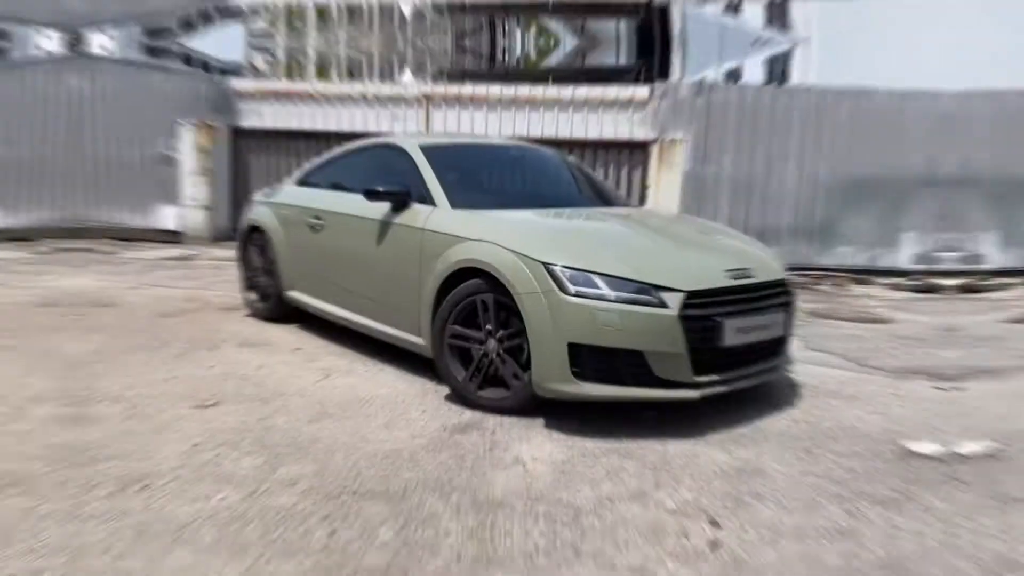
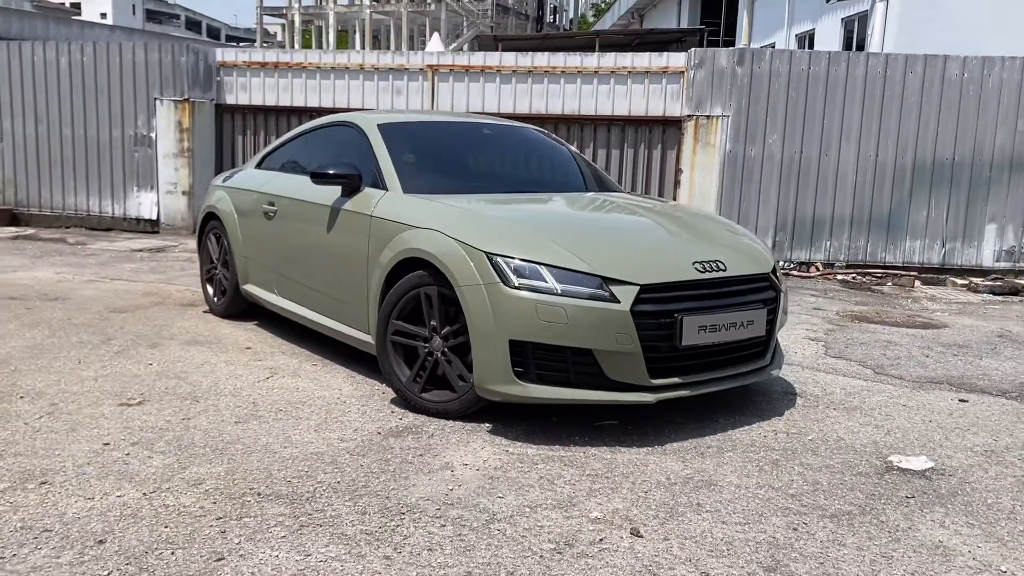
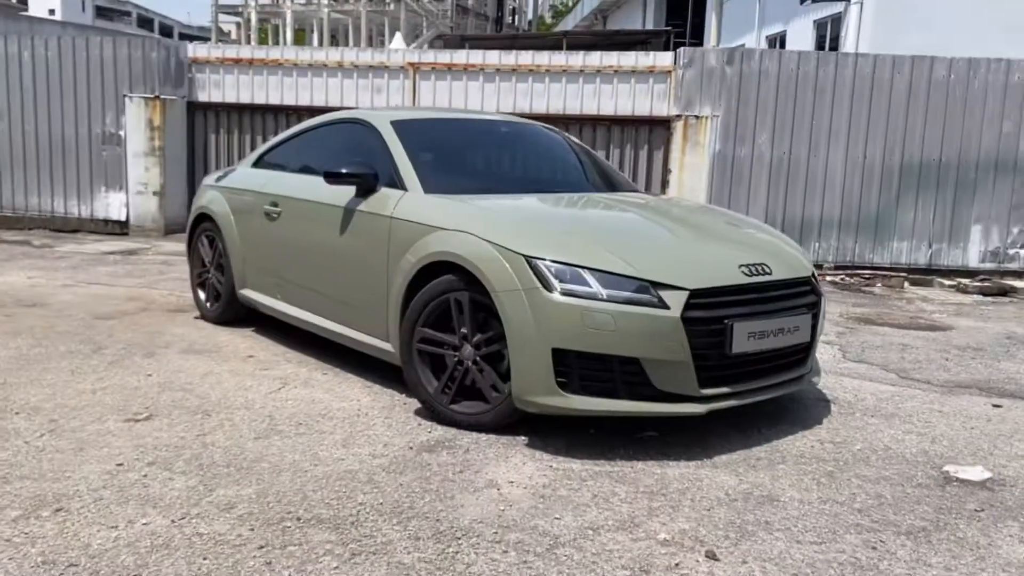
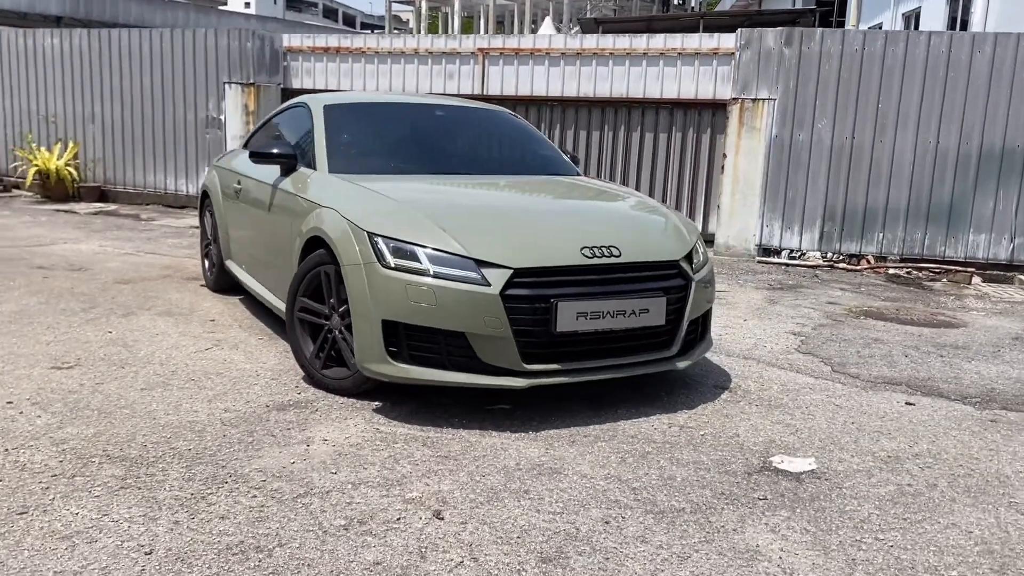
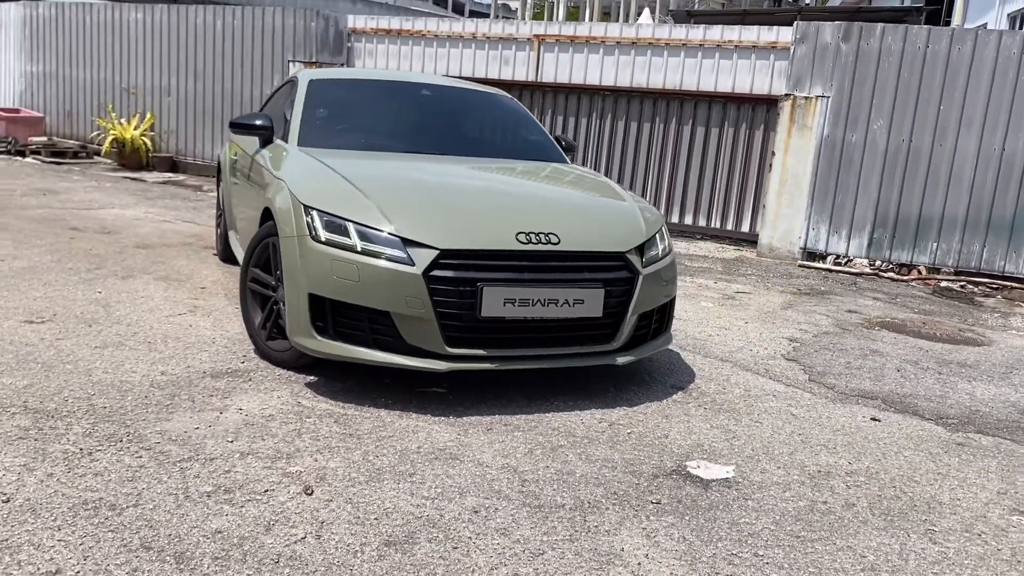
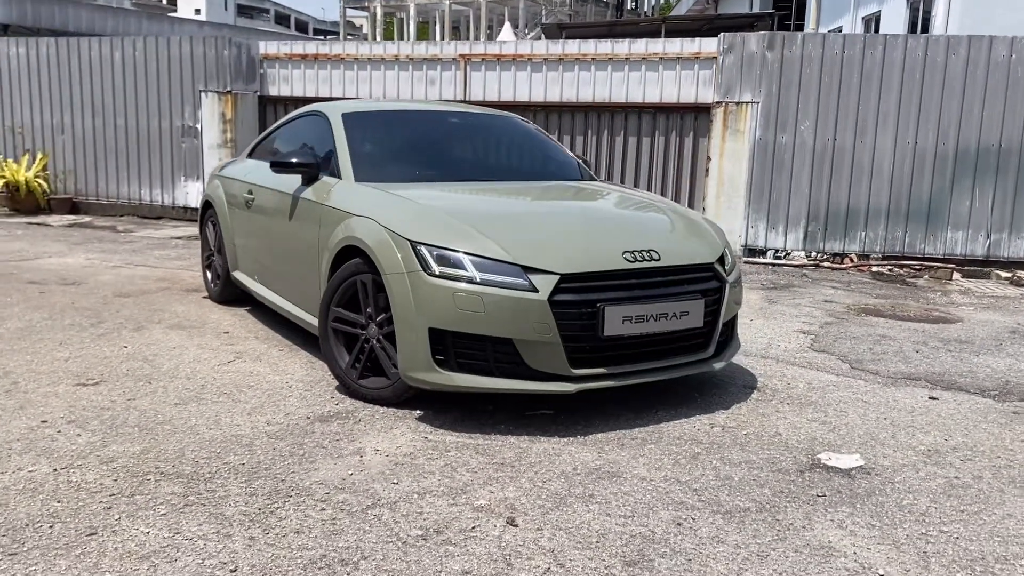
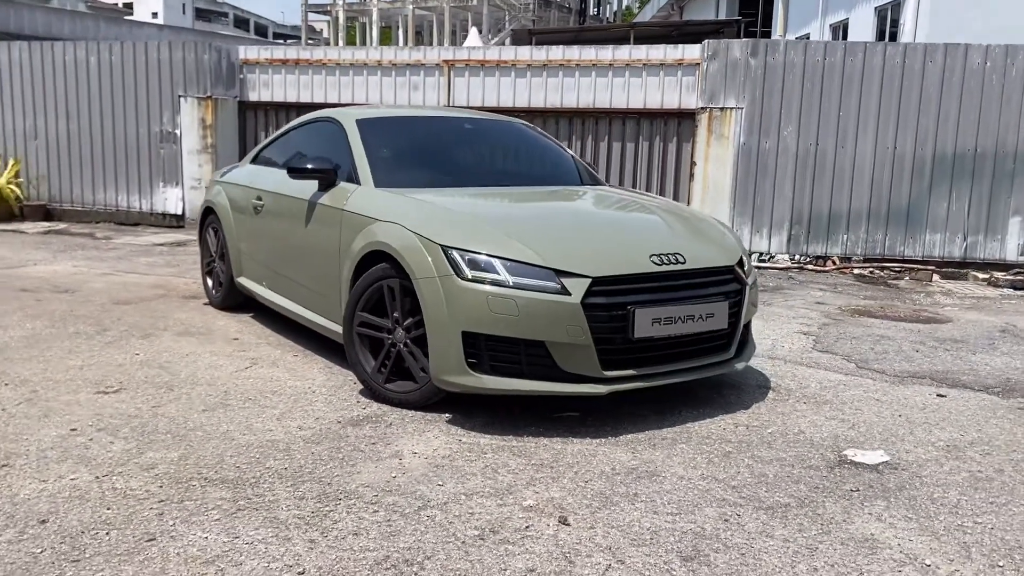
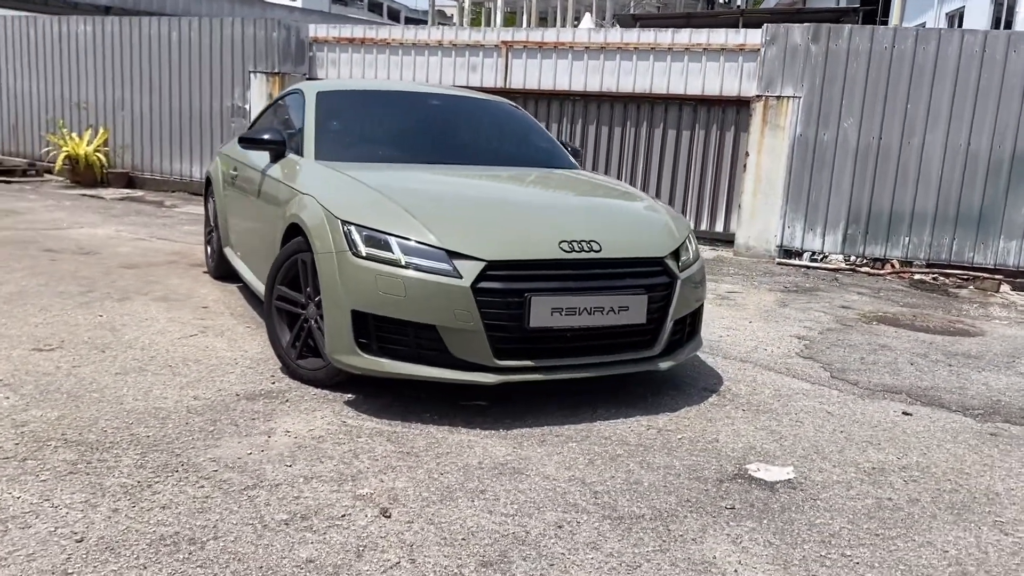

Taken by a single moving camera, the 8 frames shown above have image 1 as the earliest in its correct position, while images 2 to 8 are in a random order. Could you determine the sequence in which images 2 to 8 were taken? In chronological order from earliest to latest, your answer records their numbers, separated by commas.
3, 2, 7, 6, 4, 8, 5
